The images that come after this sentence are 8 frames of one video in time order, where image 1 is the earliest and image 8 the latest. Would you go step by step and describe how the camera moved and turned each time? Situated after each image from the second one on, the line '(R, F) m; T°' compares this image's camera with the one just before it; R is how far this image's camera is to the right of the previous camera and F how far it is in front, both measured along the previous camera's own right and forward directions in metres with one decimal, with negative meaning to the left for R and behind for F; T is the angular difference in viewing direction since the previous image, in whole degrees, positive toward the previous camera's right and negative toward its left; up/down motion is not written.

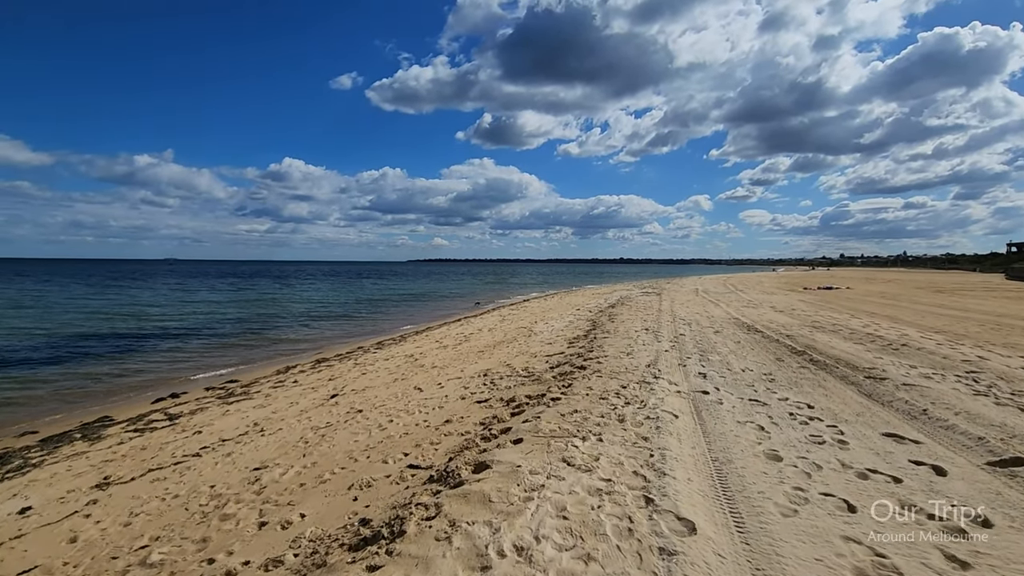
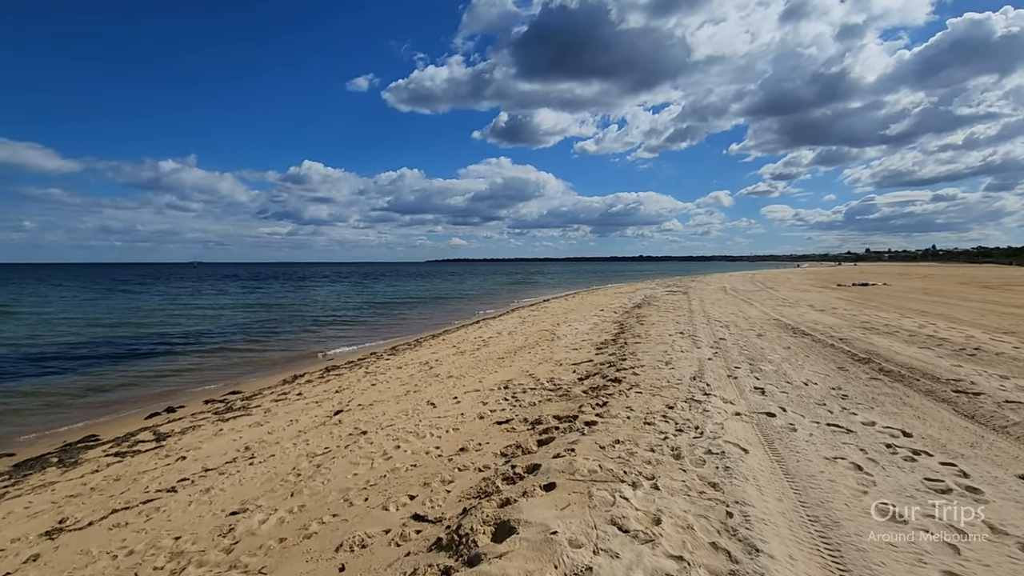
(-0.1, +1.2) m; -2°
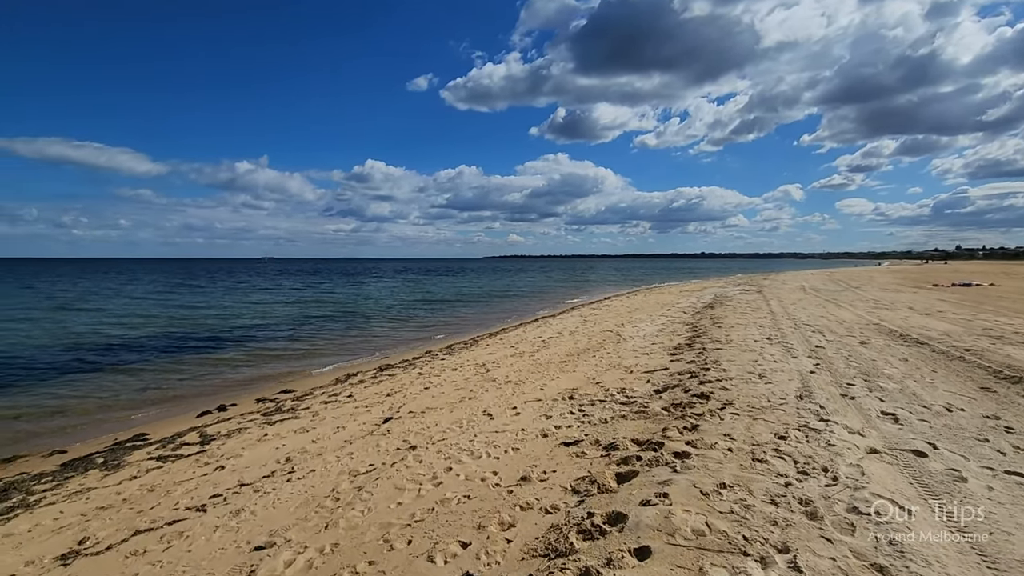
(-0.2, +1.1) m; -6°
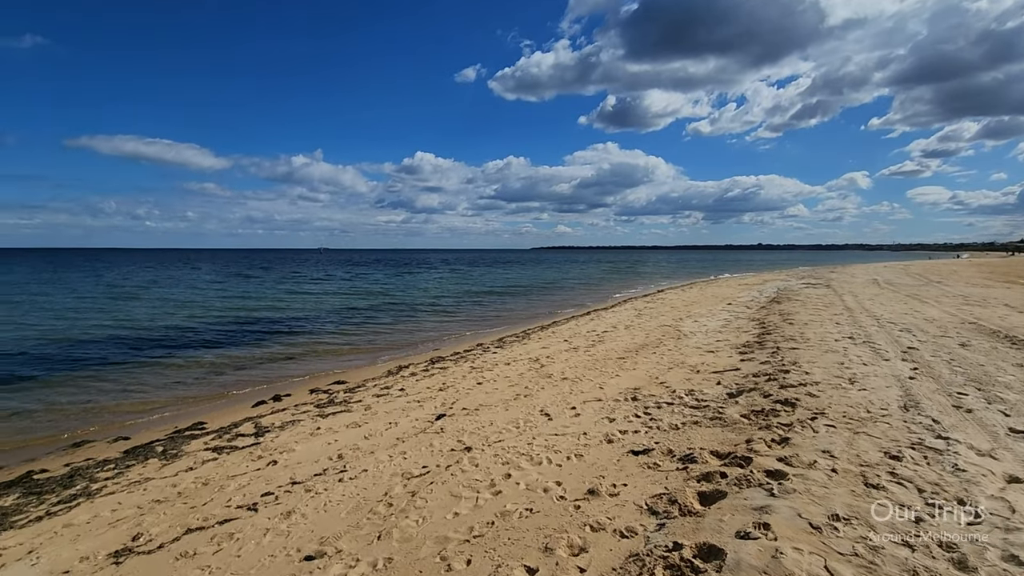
(-0.2, +0.5) m; -5°
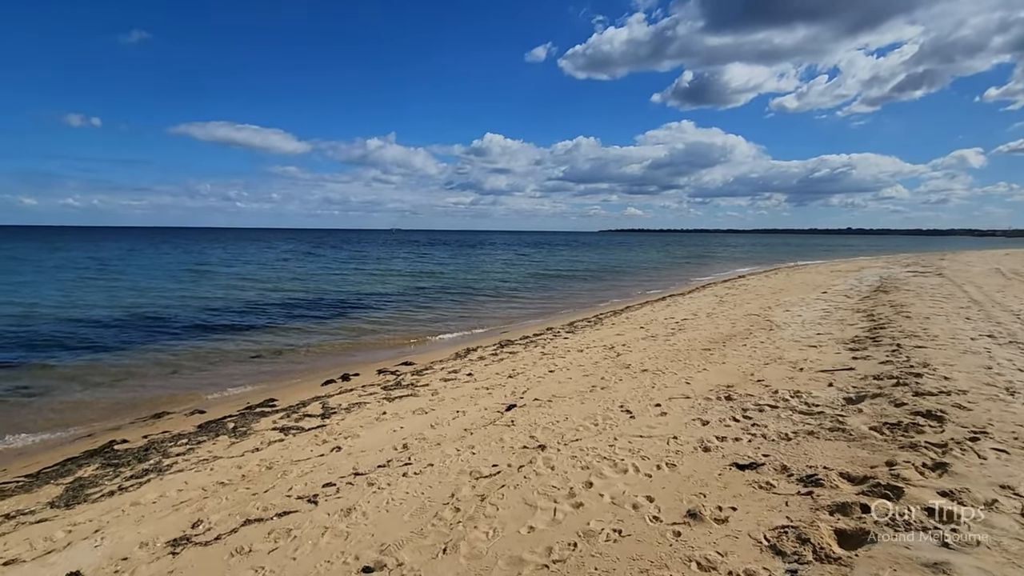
(-0.2, +0.7) m; -7°
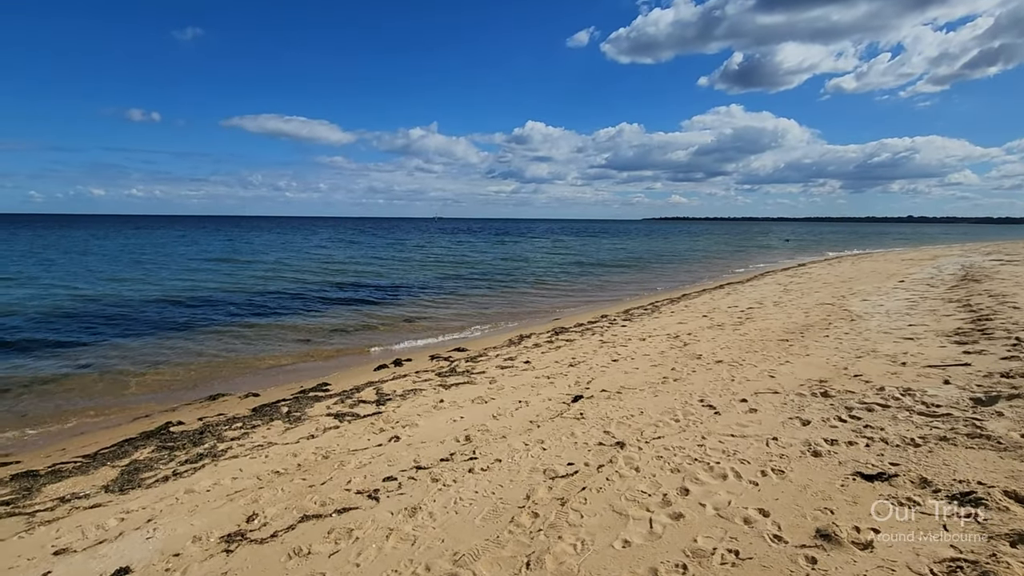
(-0.4, +0.6) m; -4°
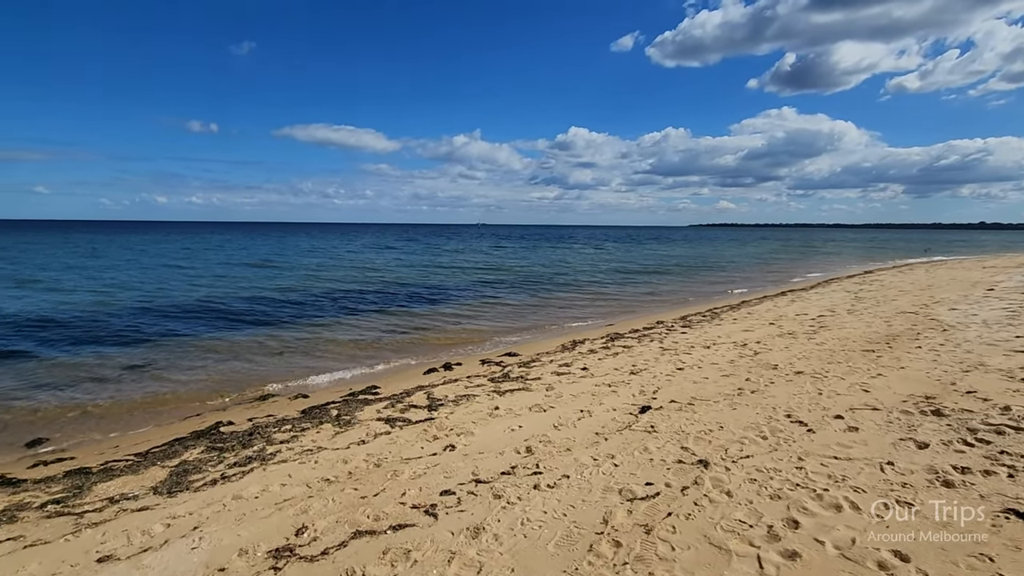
(-0.3, +0.5) m; -5°
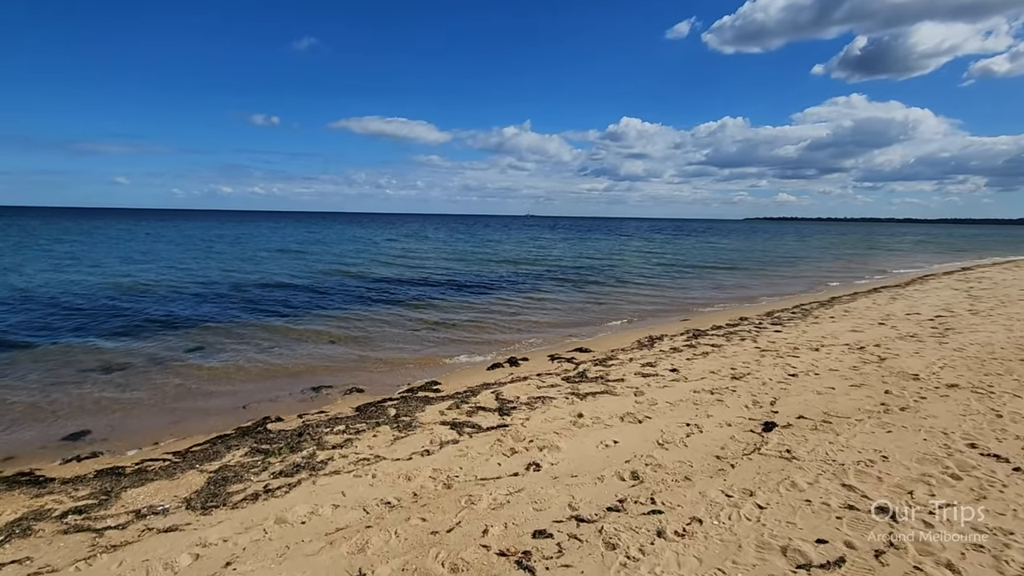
(-0.5, +1.1) m; -5°
